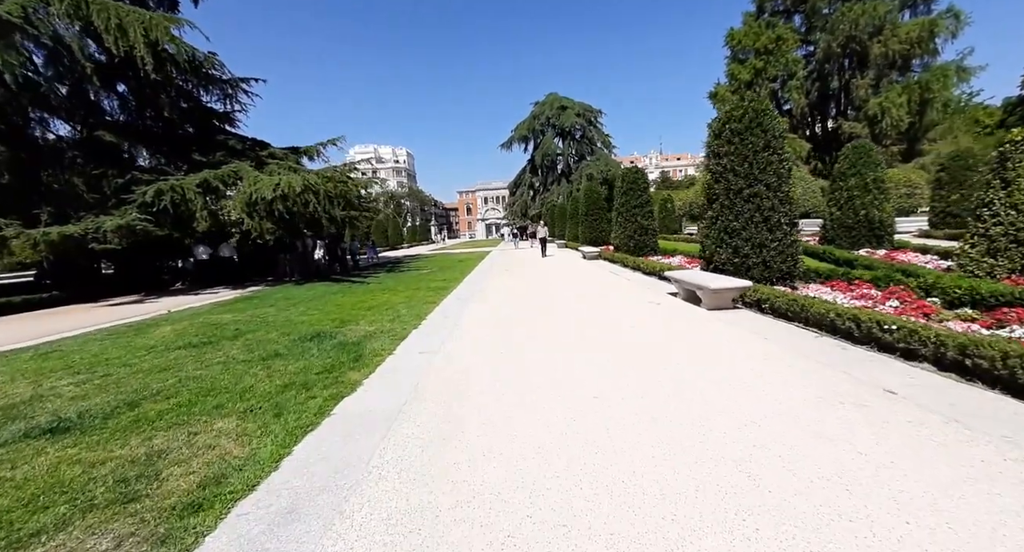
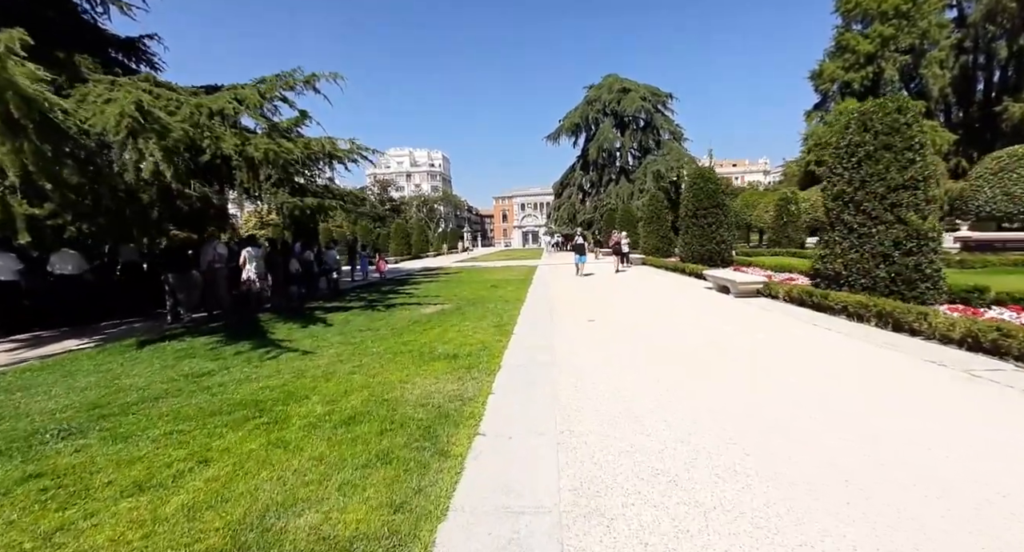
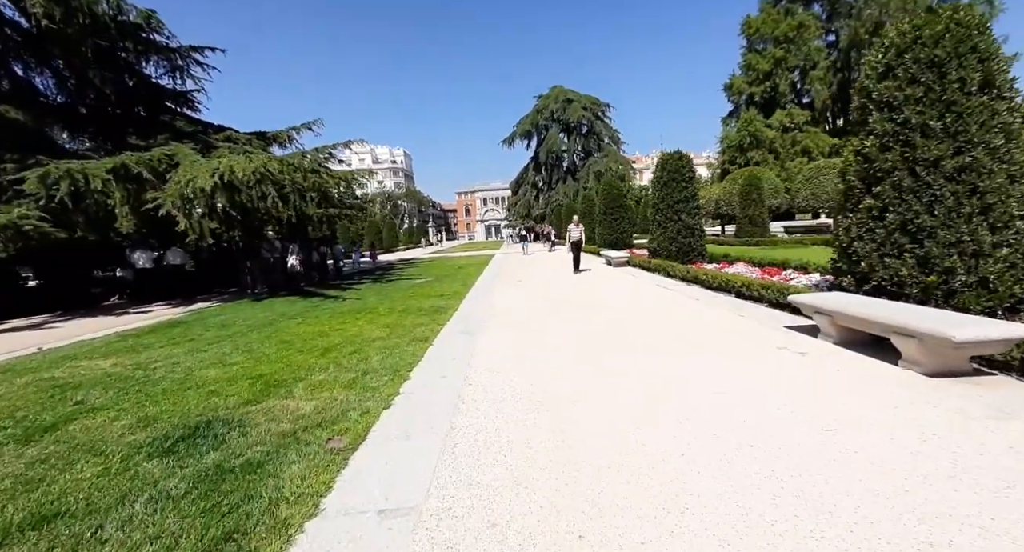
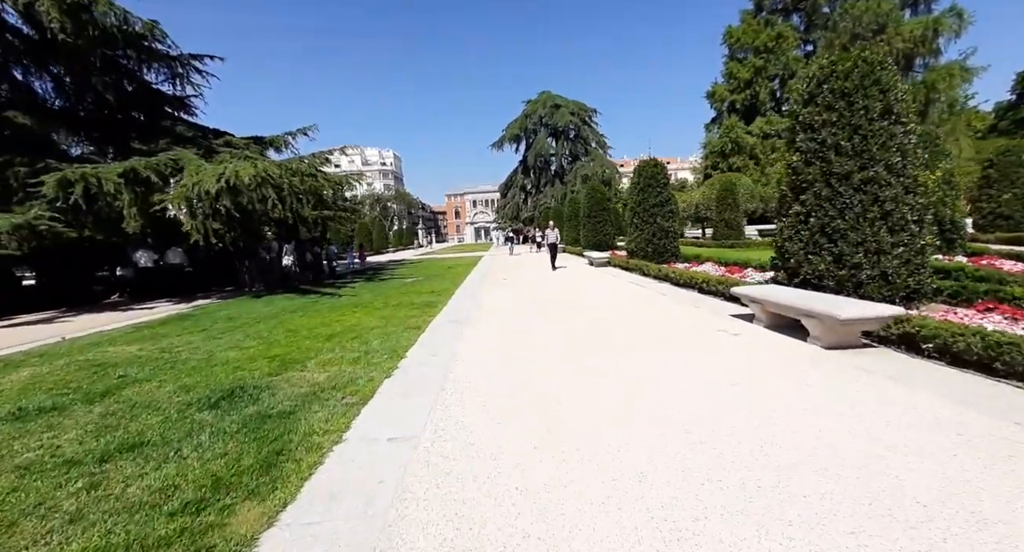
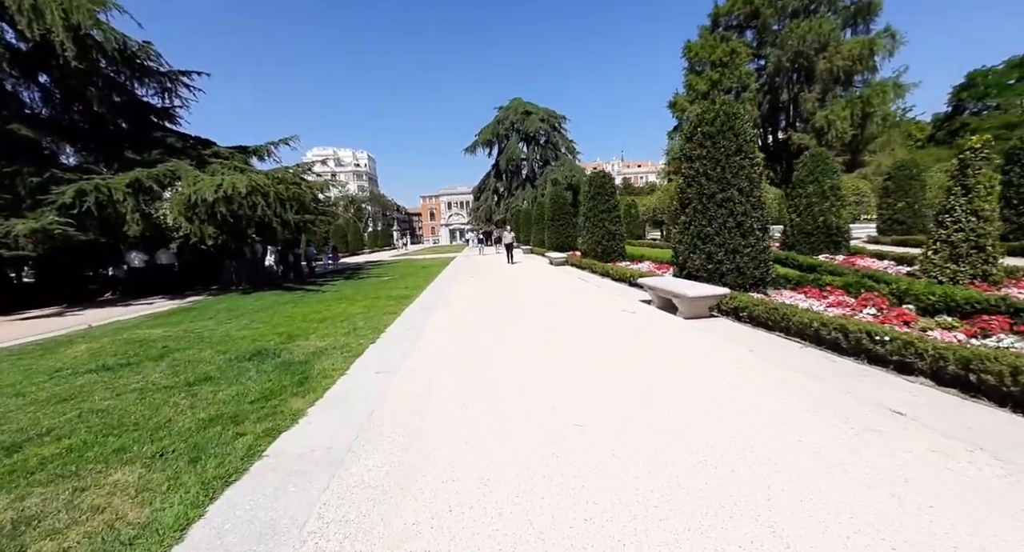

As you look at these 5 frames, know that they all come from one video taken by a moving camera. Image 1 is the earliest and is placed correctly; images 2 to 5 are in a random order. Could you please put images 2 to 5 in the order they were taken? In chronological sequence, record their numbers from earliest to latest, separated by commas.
5, 4, 3, 2
